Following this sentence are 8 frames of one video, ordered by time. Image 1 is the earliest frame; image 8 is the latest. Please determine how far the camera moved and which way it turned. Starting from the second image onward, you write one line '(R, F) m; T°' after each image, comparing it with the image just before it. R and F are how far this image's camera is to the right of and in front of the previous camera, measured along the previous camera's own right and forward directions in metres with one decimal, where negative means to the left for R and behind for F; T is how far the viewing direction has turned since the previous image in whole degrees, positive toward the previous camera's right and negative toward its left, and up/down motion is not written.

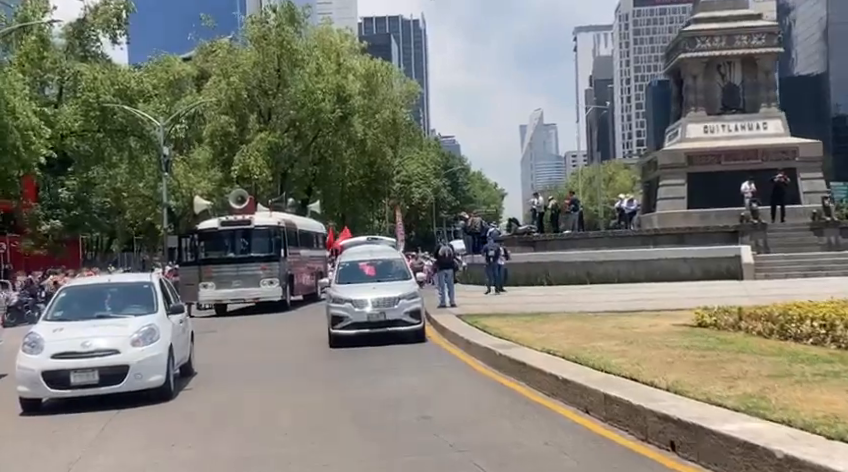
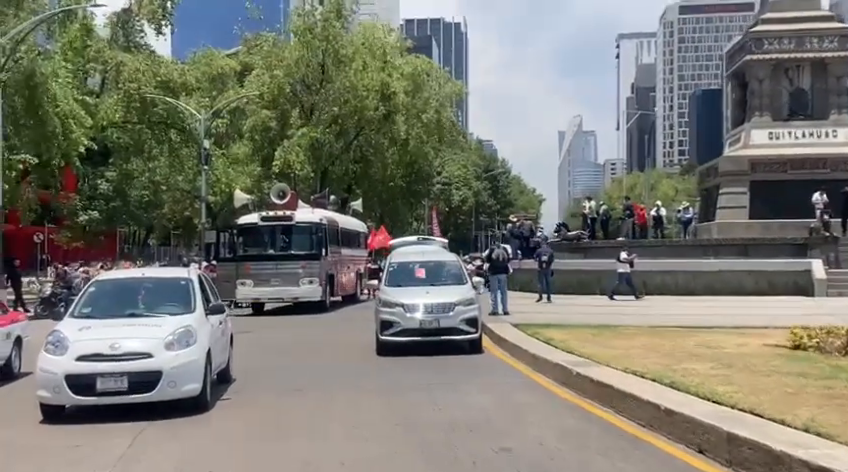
(-0.4, +1.2) m; -2°
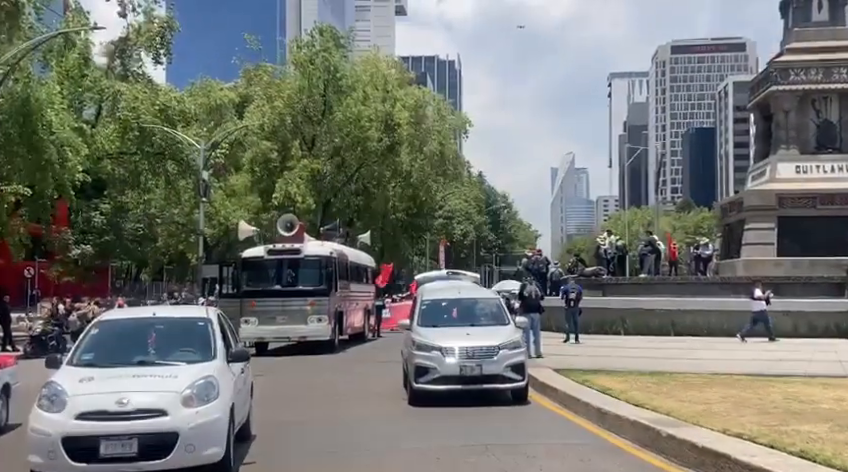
(-0.7, +1.5) m; +1°
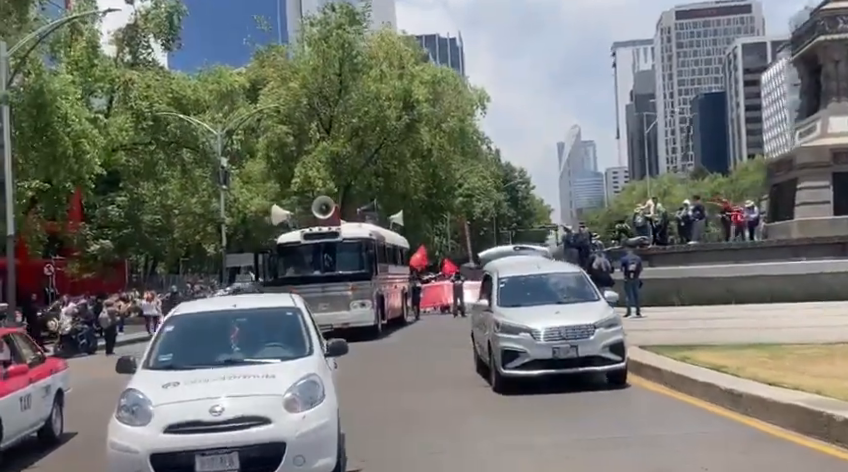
(-1.0, +1.2) m; -1°
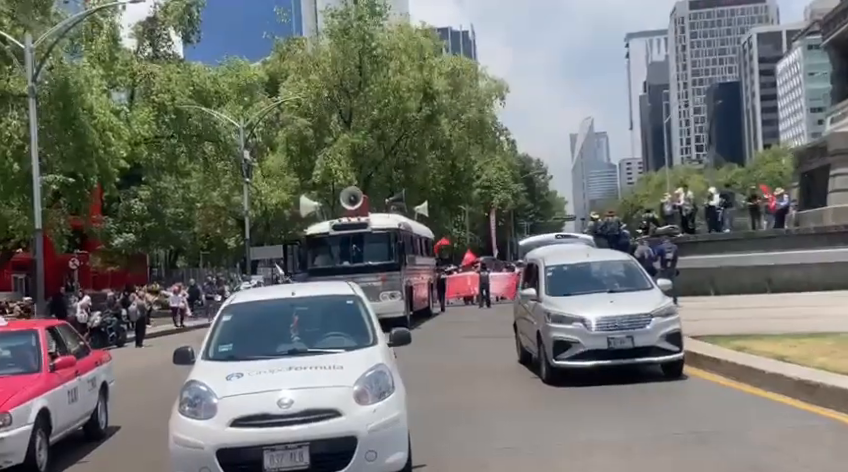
(-0.5, +0.3) m; -1°
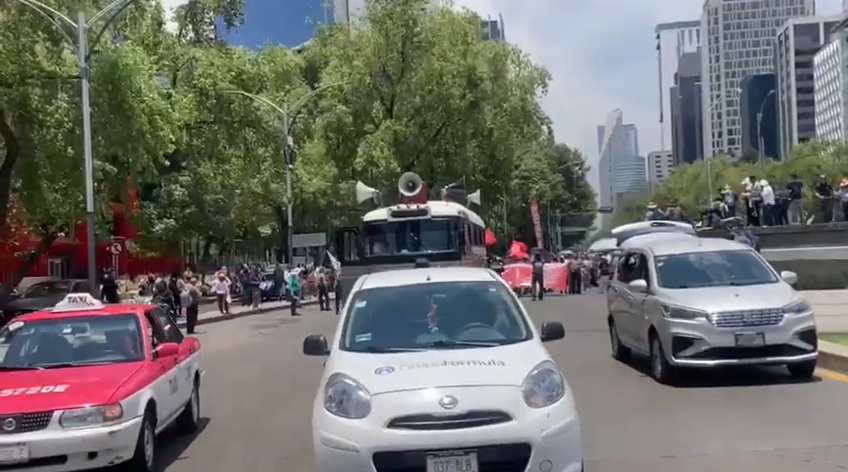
(-1.0, +0.7) m; -2°
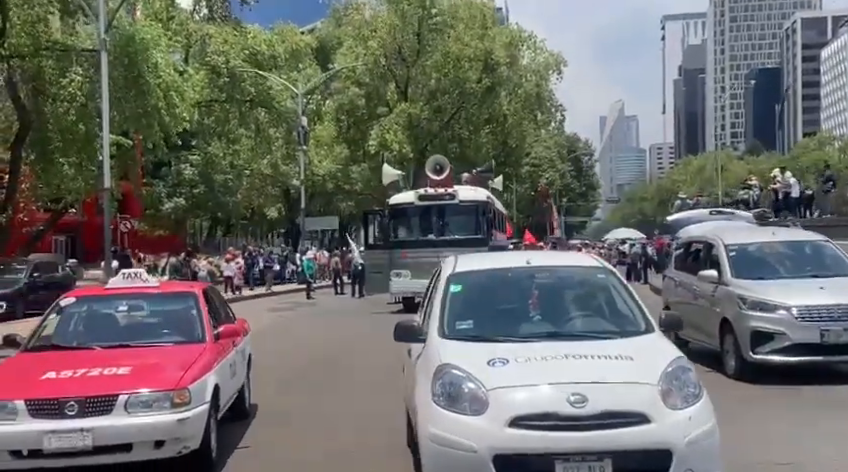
(-0.8, +0.6) m; 0°
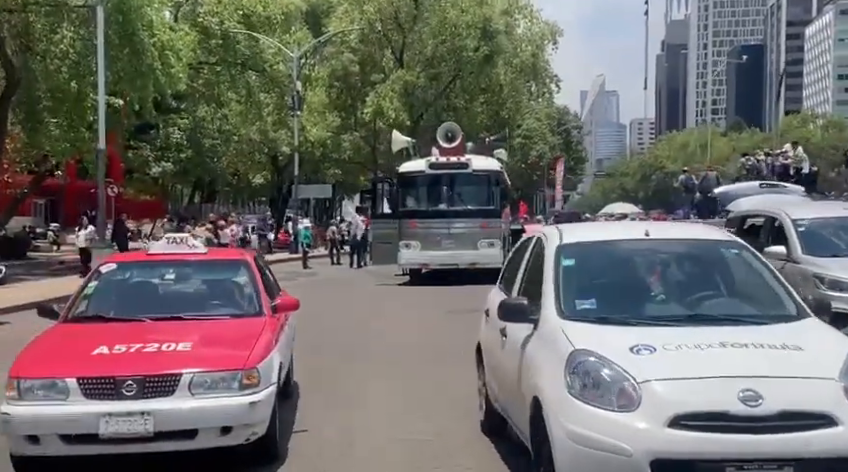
(-0.9, +0.7) m; +2°
